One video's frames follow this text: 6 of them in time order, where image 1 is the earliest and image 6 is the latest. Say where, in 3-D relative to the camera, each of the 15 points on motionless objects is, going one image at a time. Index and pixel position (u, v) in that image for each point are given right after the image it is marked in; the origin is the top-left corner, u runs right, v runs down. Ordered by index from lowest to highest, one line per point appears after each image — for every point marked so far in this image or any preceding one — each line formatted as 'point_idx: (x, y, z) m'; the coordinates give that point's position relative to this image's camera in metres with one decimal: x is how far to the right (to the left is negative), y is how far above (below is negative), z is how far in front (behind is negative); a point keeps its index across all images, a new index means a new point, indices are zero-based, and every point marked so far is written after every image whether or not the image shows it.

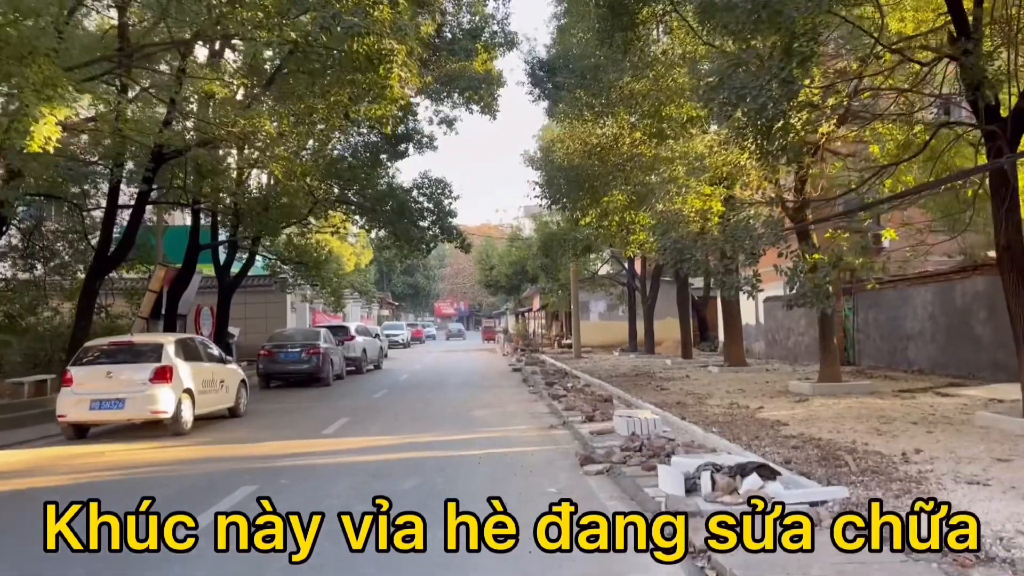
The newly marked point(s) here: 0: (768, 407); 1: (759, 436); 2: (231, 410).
0: (+4.5, -2.1, +14.4) m
1: (+3.4, -2.0, +11.2) m
2: (-5.4, -2.3, +15.8) m
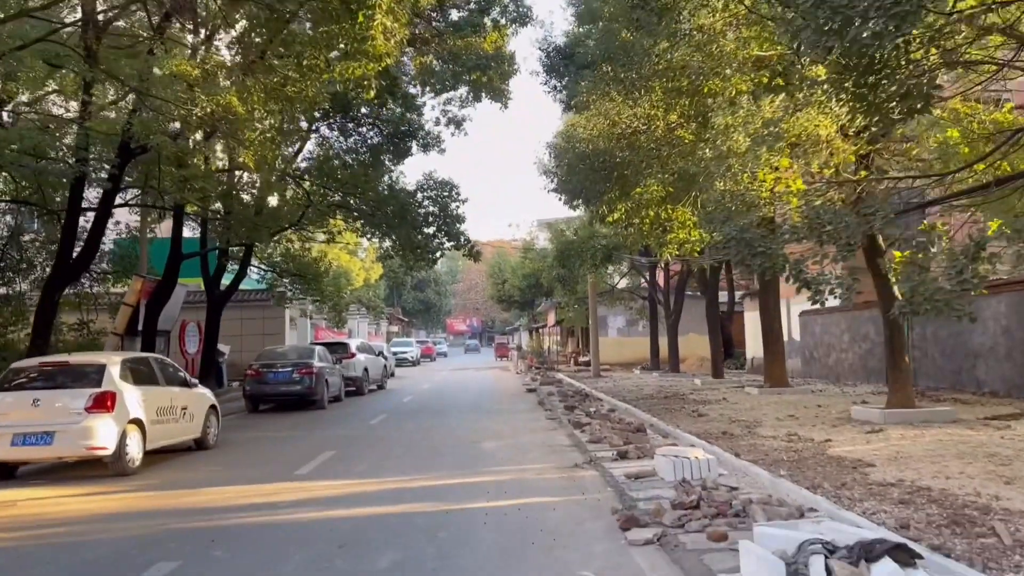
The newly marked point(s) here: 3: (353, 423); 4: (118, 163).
0: (+4.7, -2.2, +11.9) m
1: (+3.5, -2.1, +8.7) m
2: (-5.1, -2.5, +13.4) m
3: (-3.4, -2.9, +17.9) m
4: (-8.1, +2.6, +17.0) m
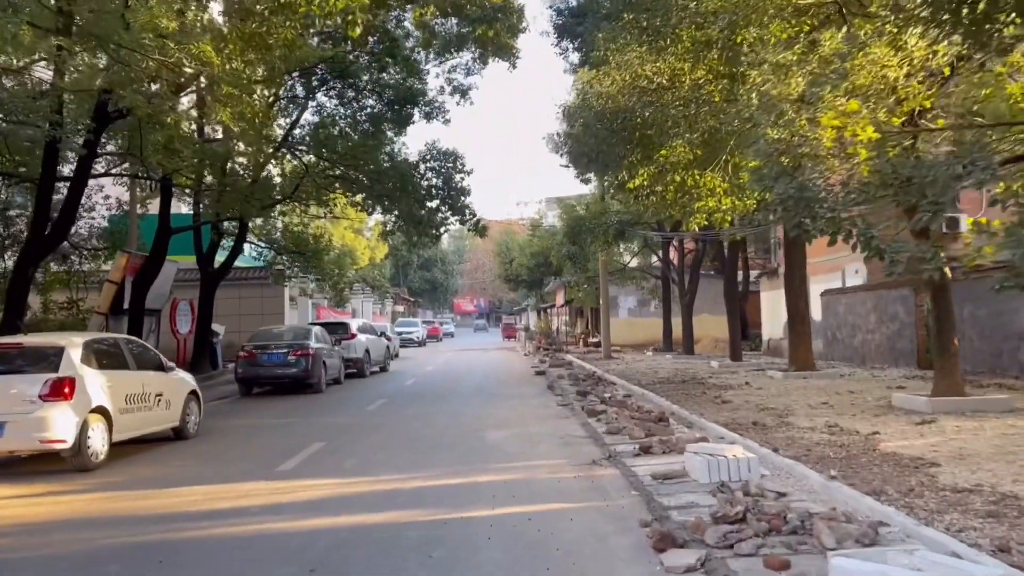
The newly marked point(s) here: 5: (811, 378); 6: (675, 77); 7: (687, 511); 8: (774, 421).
0: (+4.8, -1.9, +10.6) m
1: (+3.6, -1.8, +7.5) m
2: (-5.0, -2.1, +12.2) m
3: (-3.3, -2.4, +16.7) m
4: (-7.9, +3.0, +15.7) m
5: (+6.8, -2.1, +18.8) m
6: (+2.4, +3.1, +12.1) m
7: (+1.5, -1.9, +6.9) m
8: (+3.9, -2.0, +12.4) m
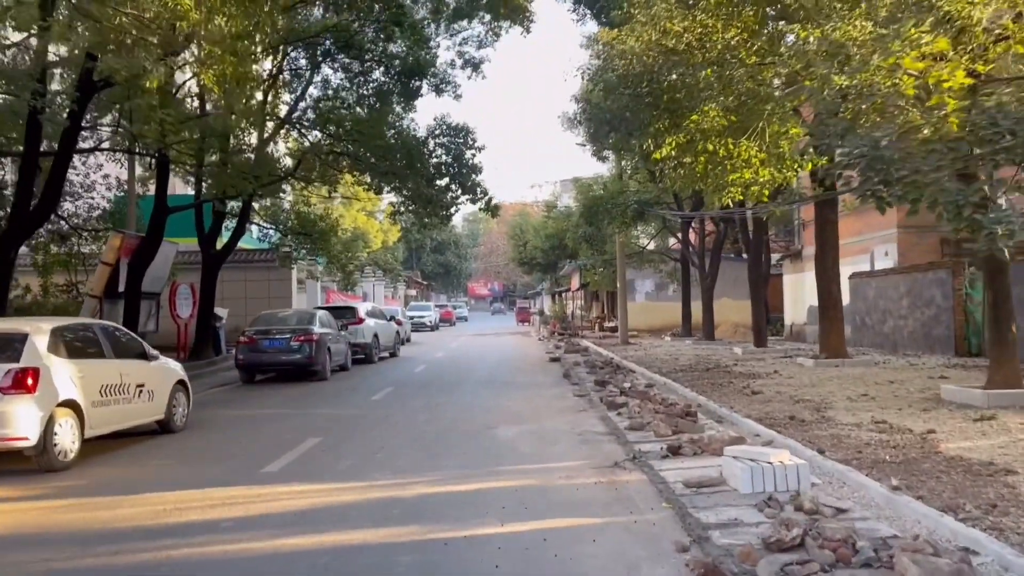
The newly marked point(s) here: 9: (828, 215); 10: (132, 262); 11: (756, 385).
0: (+4.9, -1.6, +9.5) m
1: (+3.7, -1.6, +6.4) m
2: (-4.8, -1.8, +11.3) m
3: (-3.0, -2.1, +15.7) m
4: (-7.7, +3.4, +14.7) m
5: (+7.1, -1.7, +17.7) m
6: (+2.6, +3.3, +10.9) m
7: (+1.5, -1.7, +5.9) m
8: (+4.1, -1.7, +11.3) m
9: (+7.0, +1.6, +18.3) m
10: (-8.8, +0.6, +19.1) m
11: (+4.6, -1.8, +15.4) m
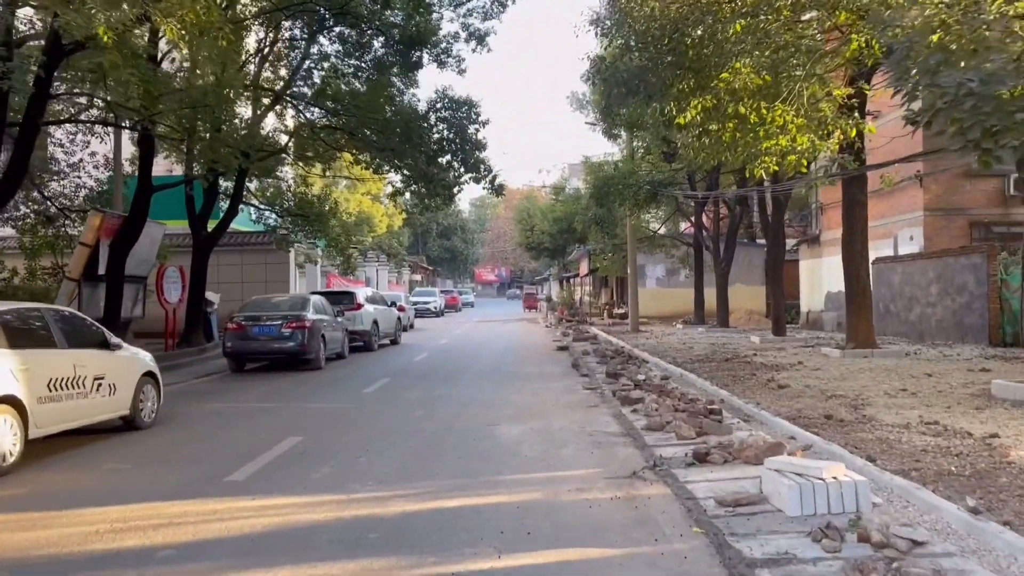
0: (+5.0, -1.5, +8.3) m
1: (+3.7, -1.5, +5.2) m
2: (-4.8, -1.6, +10.2) m
3: (-2.9, -1.8, +14.6) m
4: (-7.6, +3.7, +13.5) m
5: (+7.2, -1.4, +16.4) m
6: (+2.6, +3.5, +9.7) m
7: (+1.5, -1.6, +4.7) m
8: (+4.1, -1.5, +10.1) m
9: (+7.1, +1.9, +17.0) m
10: (-8.7, +1.0, +18.0) m
11: (+4.6, -1.5, +14.2) m
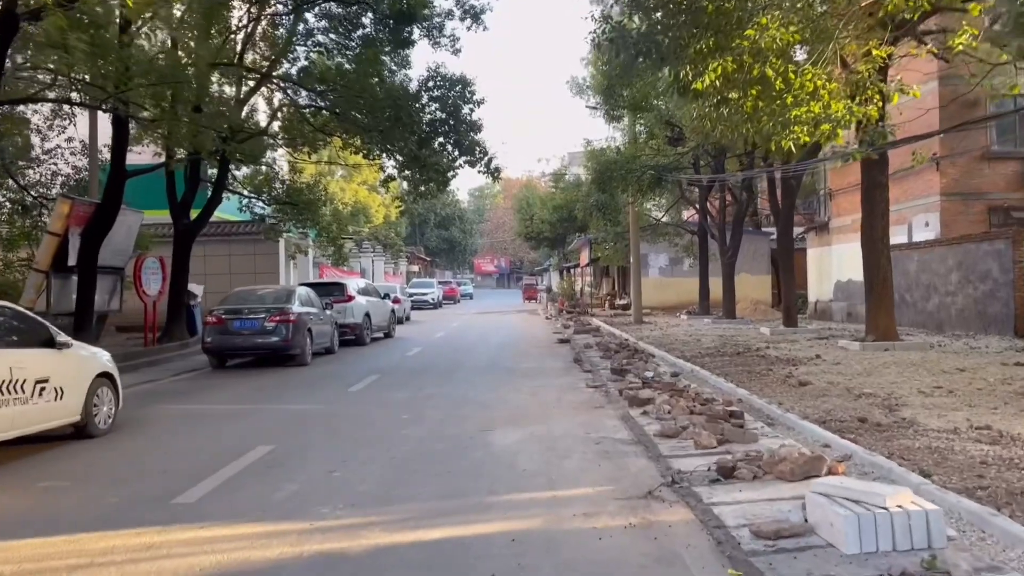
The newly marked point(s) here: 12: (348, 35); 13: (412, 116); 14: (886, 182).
0: (+4.9, -1.4, +7.2) m
1: (+3.7, -1.4, +4.1) m
2: (-4.8, -1.5, +9.1) m
3: (-3.0, -1.7, +13.5) m
4: (-7.7, +3.8, +12.4) m
5: (+7.1, -1.2, +15.4) m
6: (+2.5, +3.6, +8.5) m
7: (+1.5, -1.5, +3.6) m
8: (+4.1, -1.4, +9.0) m
9: (+7.0, +2.2, +15.9) m
10: (-8.7, +1.1, +16.9) m
11: (+4.6, -1.4, +13.2) m
12: (-3.9, +5.9, +19.2) m
13: (-2.2, +3.9, +18.8) m
14: (+7.1, +2.0, +15.7) m
